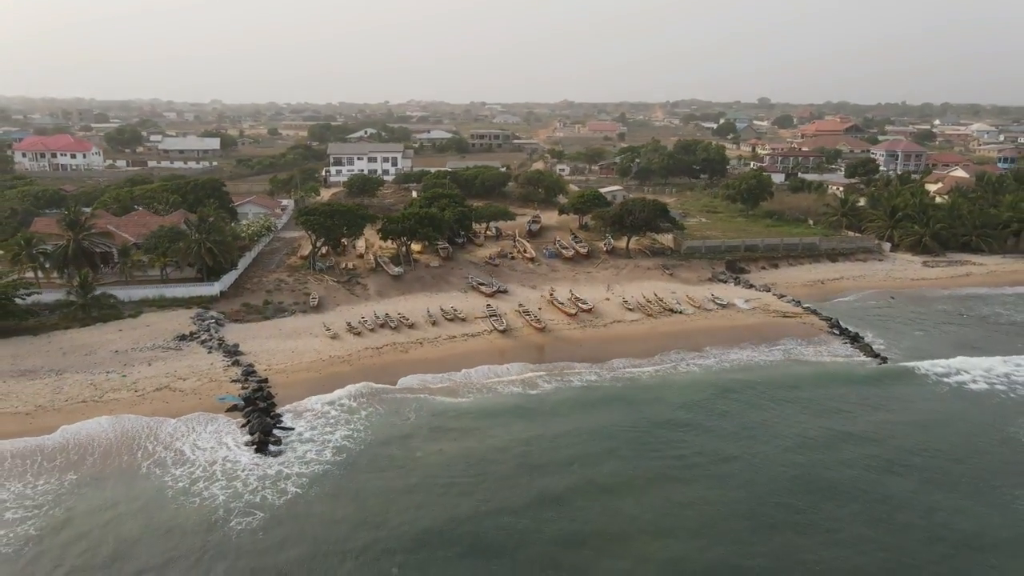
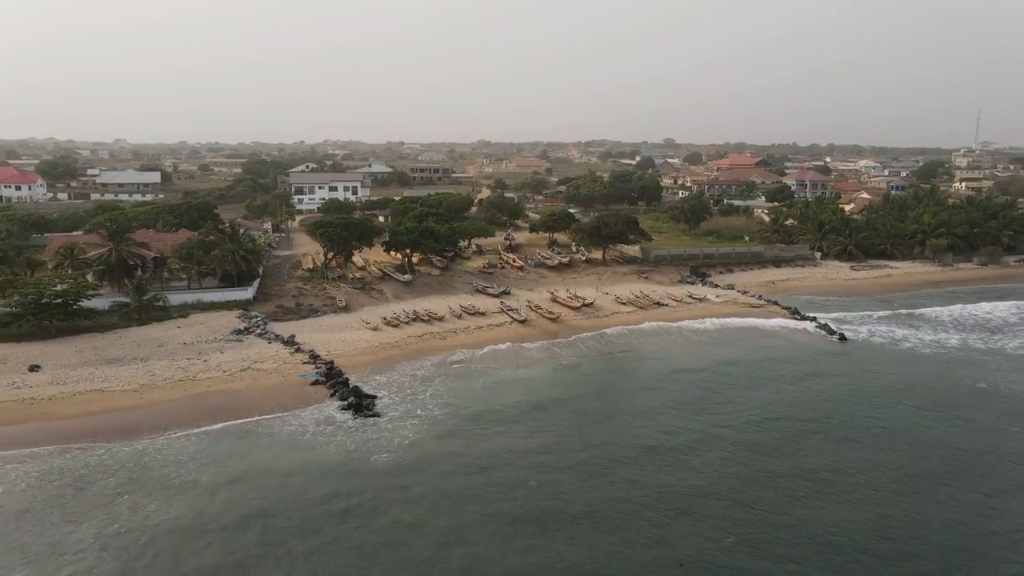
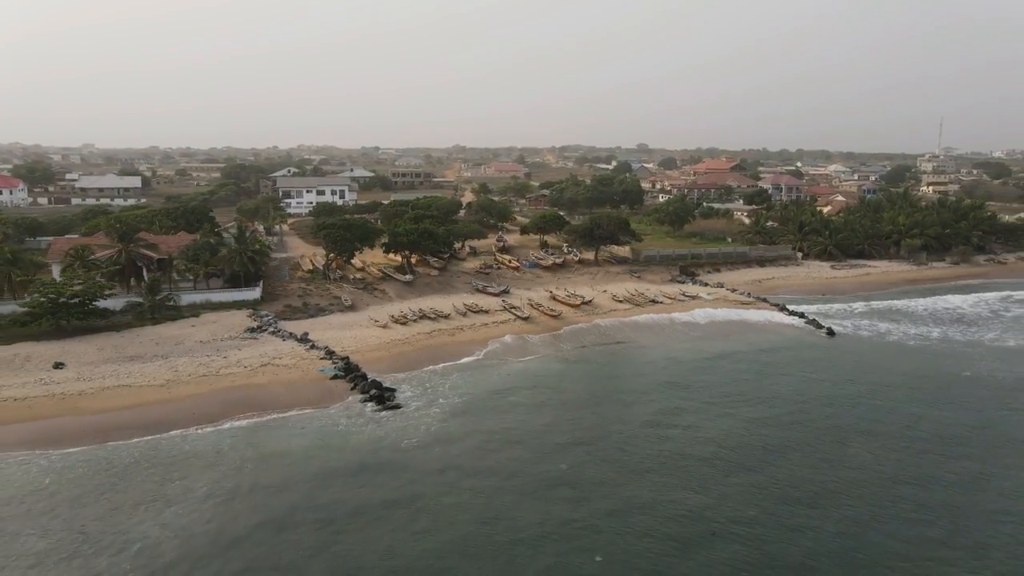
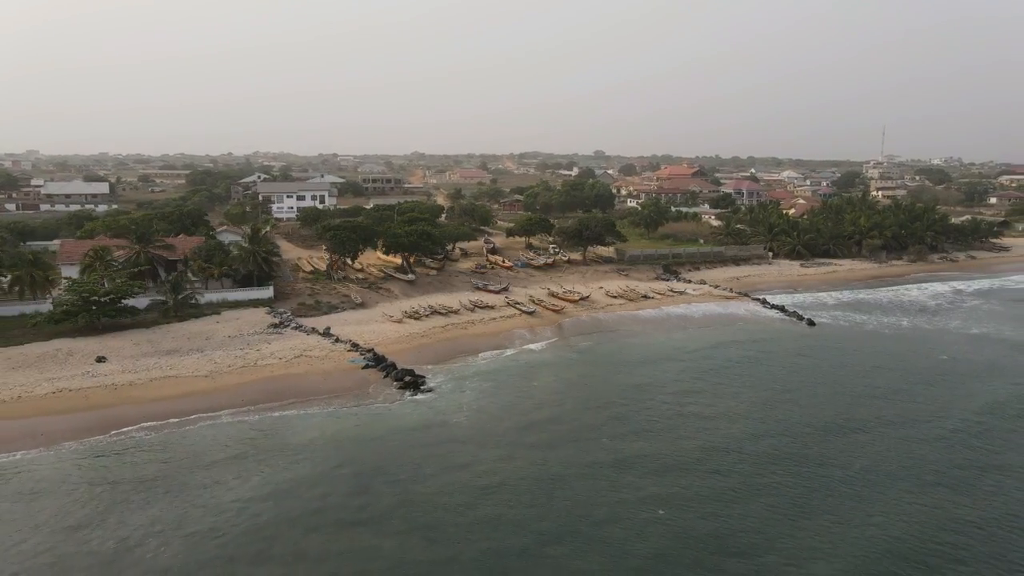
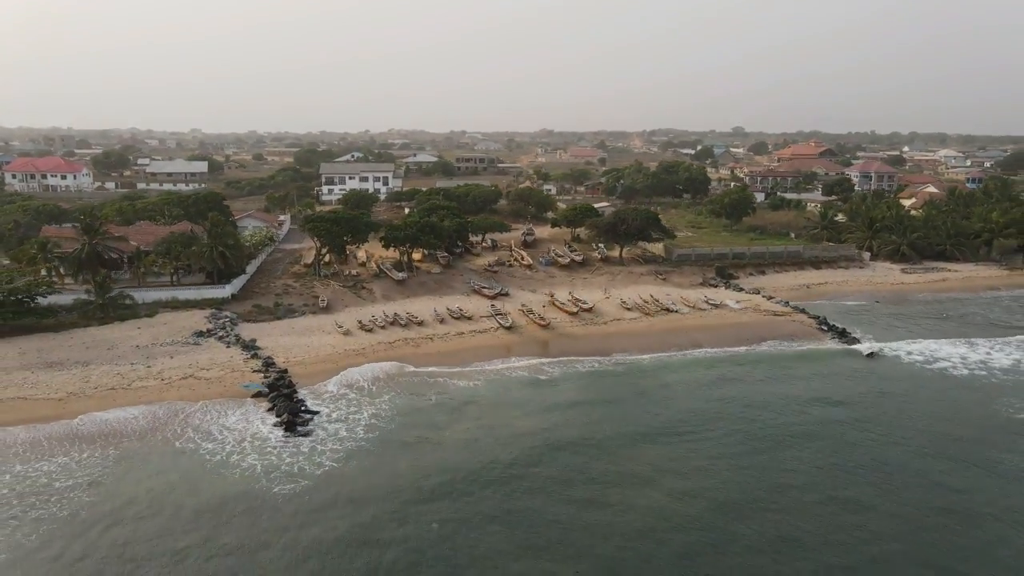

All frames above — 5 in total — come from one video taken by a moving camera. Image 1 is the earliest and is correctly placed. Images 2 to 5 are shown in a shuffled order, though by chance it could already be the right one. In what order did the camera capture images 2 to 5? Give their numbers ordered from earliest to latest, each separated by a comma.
5, 2, 3, 4
